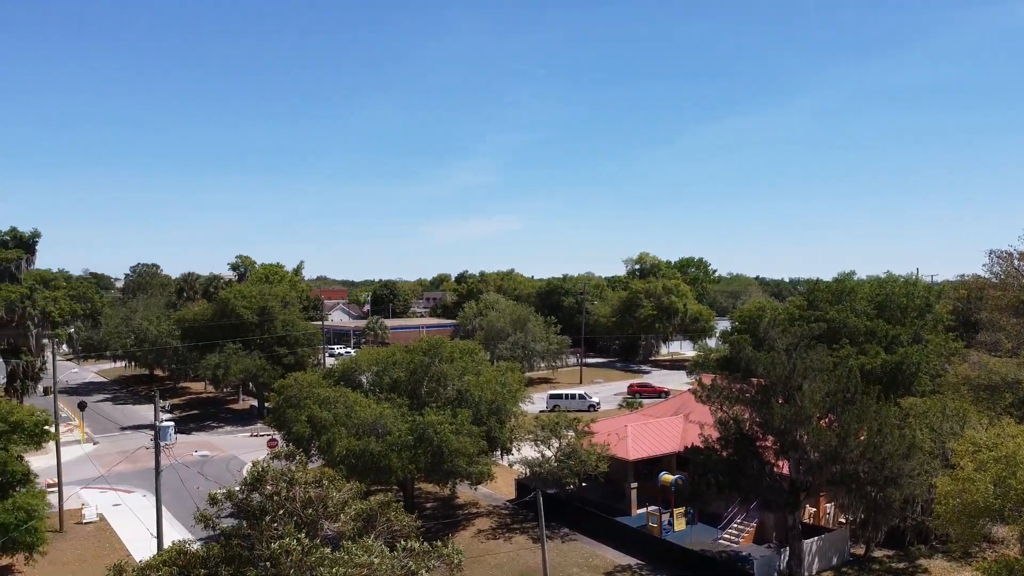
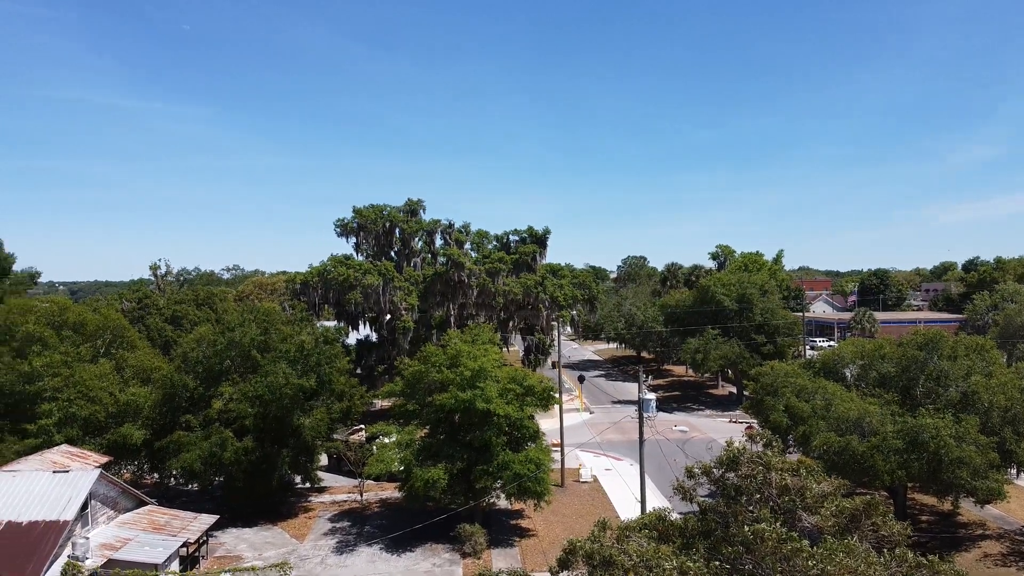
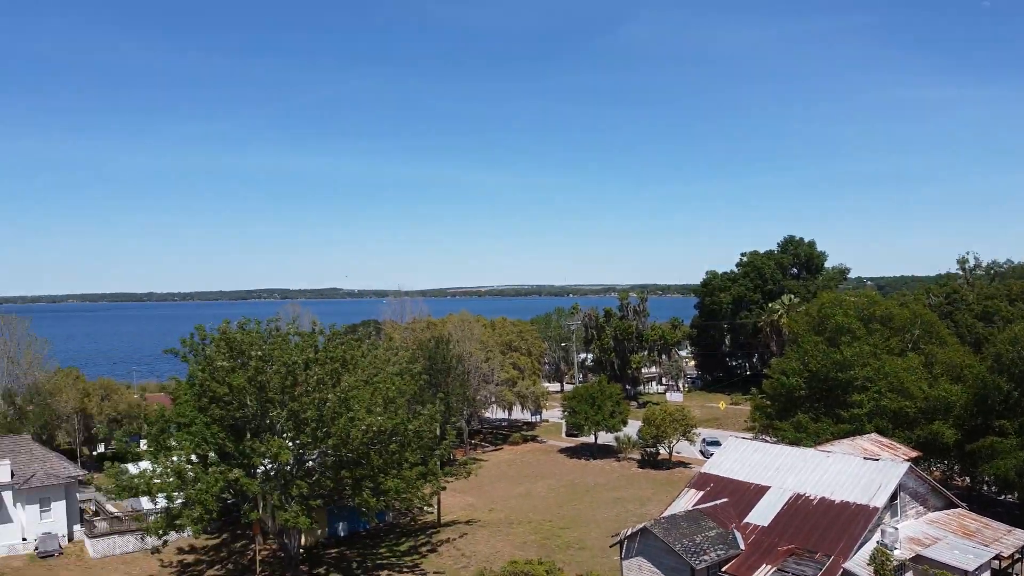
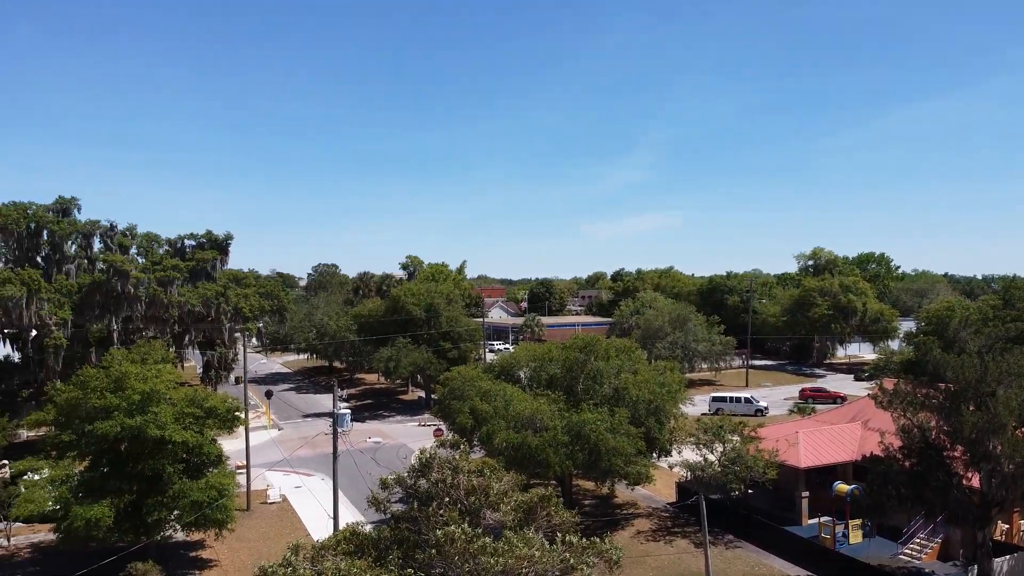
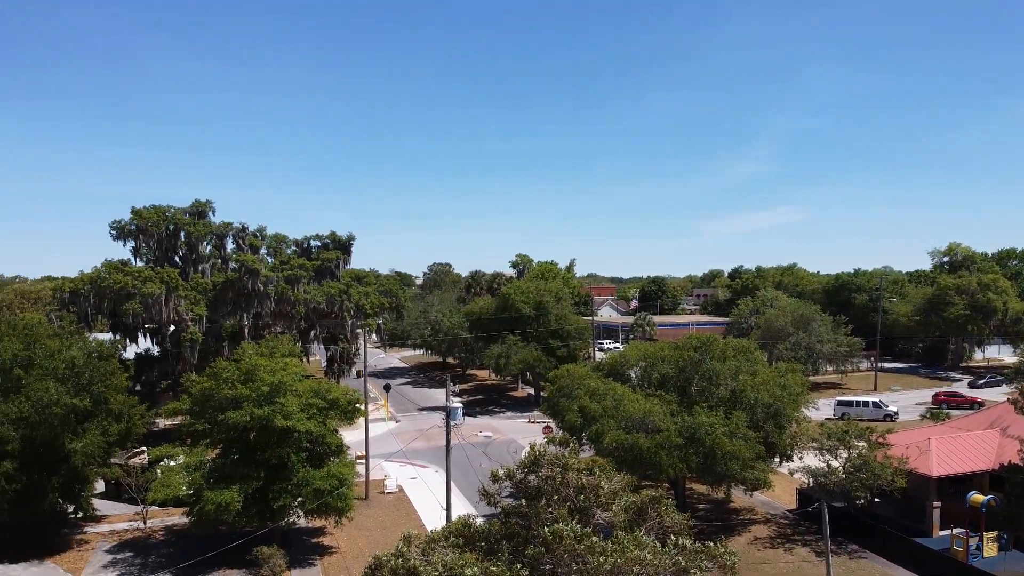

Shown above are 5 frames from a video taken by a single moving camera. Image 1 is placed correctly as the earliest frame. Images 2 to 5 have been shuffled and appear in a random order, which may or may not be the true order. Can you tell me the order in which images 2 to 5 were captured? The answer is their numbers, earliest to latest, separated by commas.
4, 5, 2, 3
